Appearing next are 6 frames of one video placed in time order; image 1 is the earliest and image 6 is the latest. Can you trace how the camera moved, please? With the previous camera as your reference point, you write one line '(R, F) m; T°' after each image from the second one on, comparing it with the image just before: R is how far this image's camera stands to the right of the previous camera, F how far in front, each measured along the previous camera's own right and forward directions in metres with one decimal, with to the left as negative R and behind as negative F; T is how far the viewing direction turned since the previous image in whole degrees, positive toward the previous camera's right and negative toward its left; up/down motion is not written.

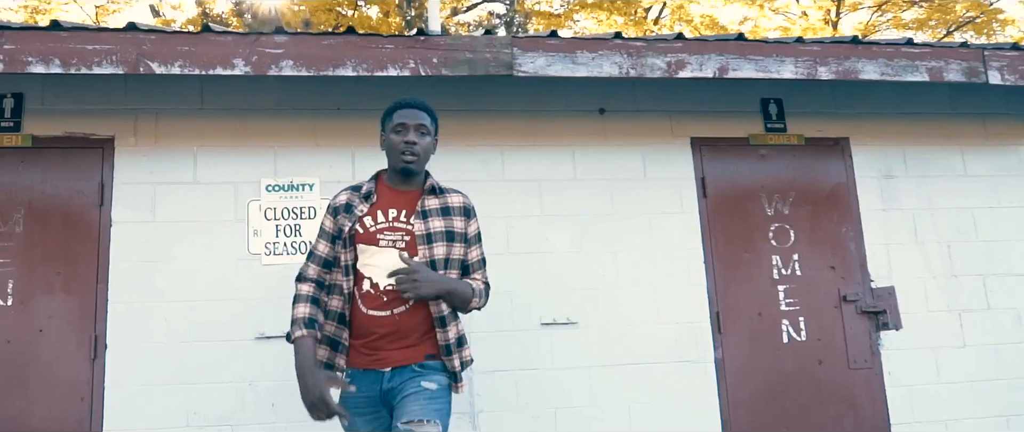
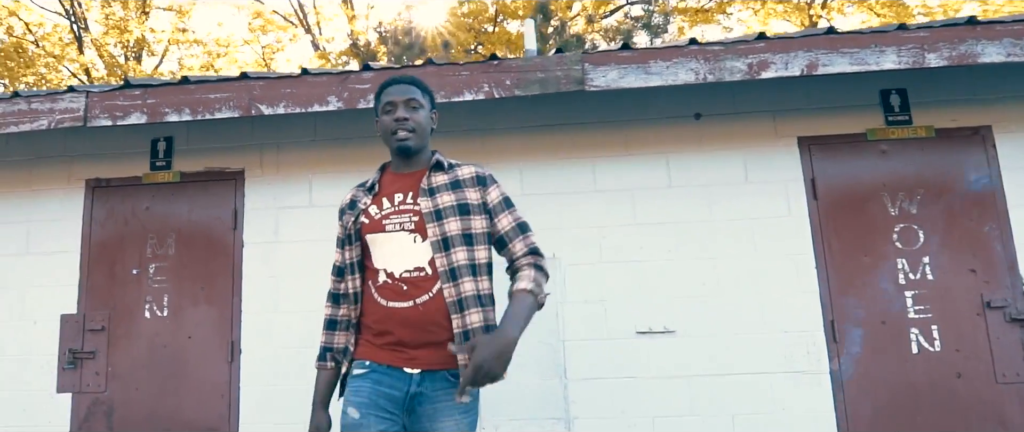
(+0.4, 0.0) m; -13°
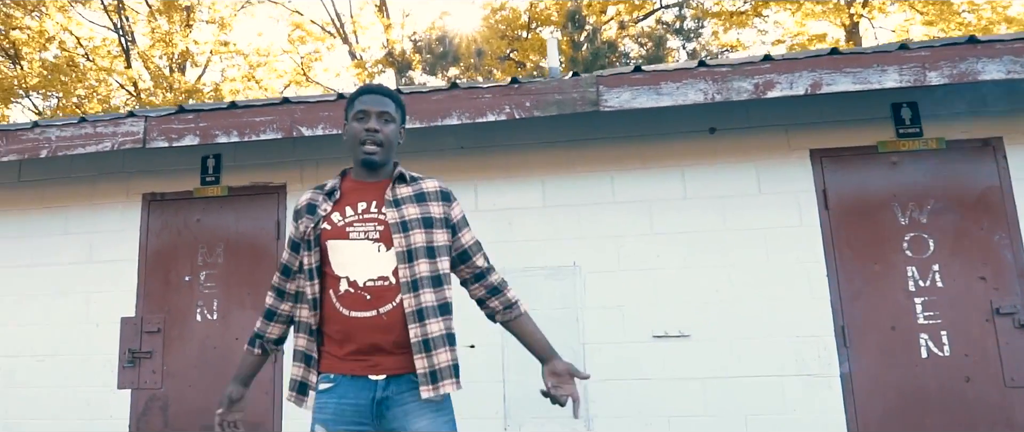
(+0.1, -0.3) m; -3°
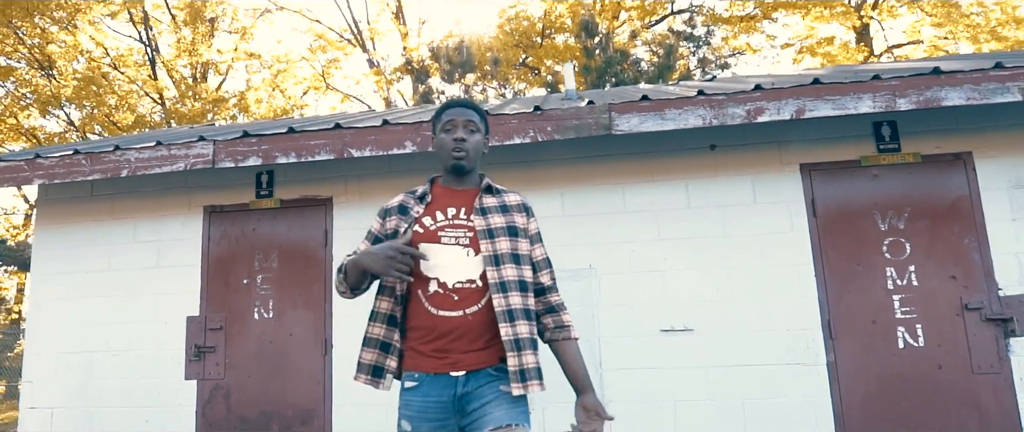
(-0.1, -0.6) m; 0°
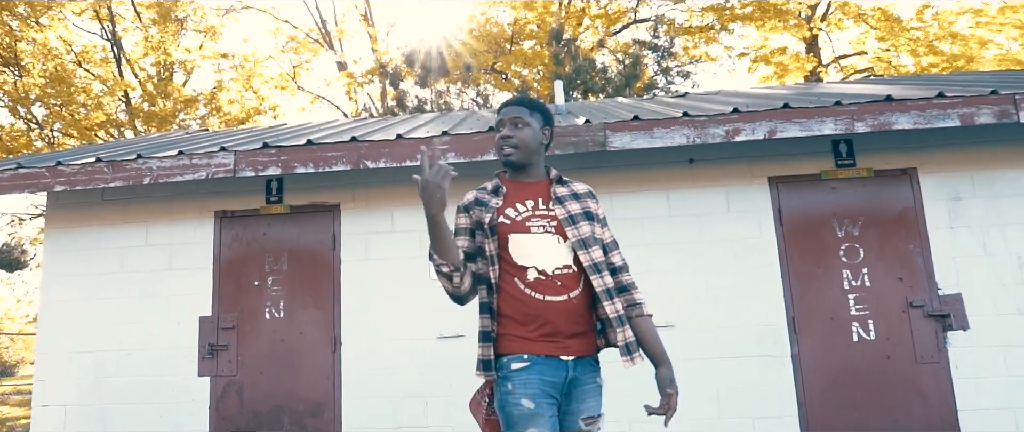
(-0.4, -0.4) m; +4°
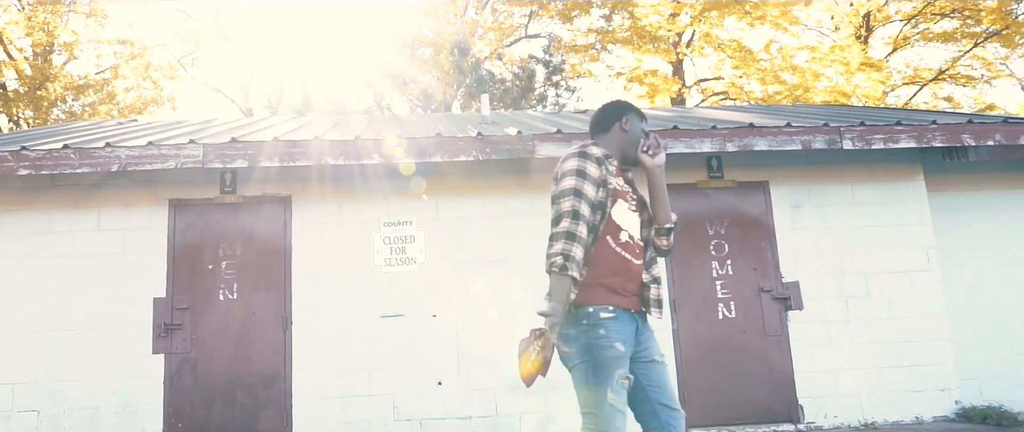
(-0.6, -0.9) m; +11°
